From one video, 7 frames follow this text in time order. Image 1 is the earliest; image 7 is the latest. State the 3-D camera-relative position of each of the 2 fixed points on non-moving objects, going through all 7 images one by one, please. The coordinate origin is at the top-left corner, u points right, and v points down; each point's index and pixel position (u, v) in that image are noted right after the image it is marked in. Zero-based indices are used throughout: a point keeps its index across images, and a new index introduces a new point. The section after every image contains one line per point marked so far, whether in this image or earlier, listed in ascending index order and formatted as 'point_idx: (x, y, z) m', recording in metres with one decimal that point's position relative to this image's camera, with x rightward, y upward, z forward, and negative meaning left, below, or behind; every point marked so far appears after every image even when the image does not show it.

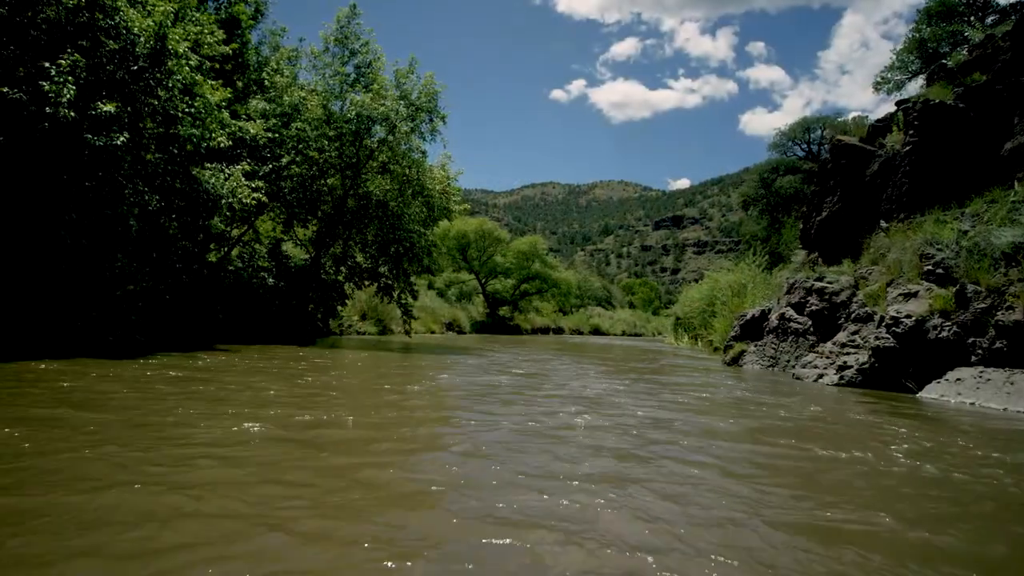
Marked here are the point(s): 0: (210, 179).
0: (-6.8, +2.5, +12.6) m
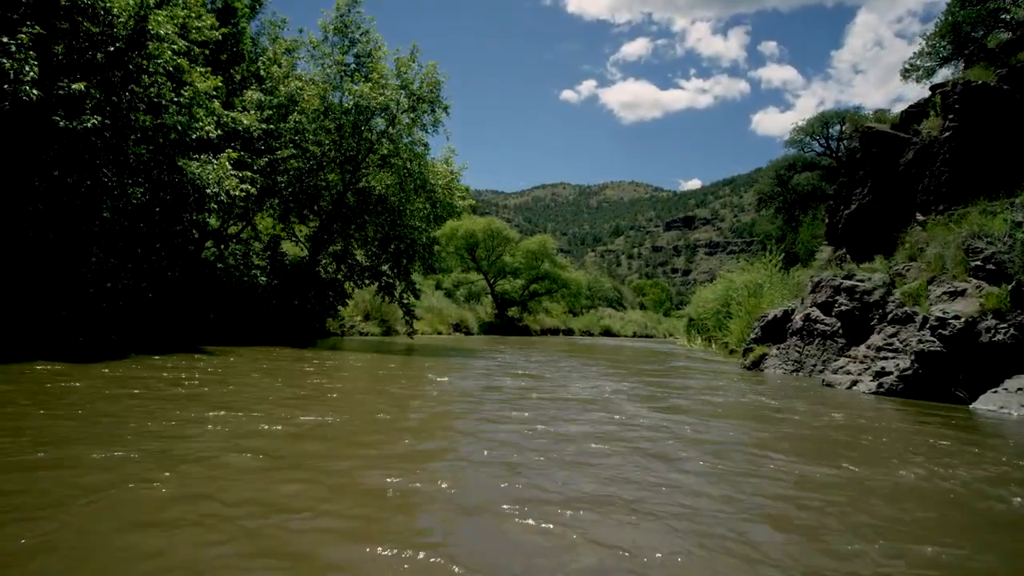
0: (-6.7, +2.5, +11.9) m
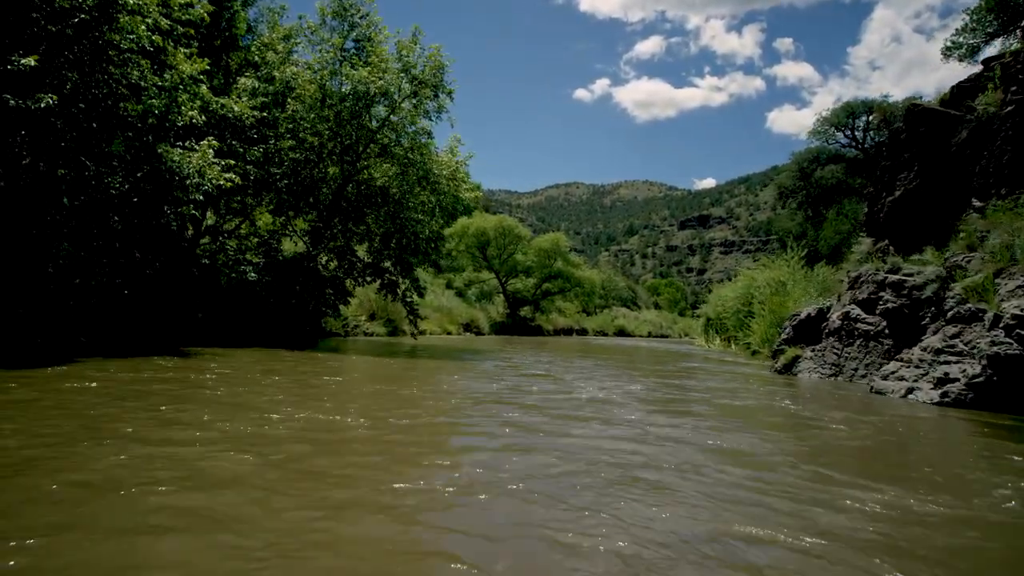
0: (-6.6, +2.6, +11.1) m
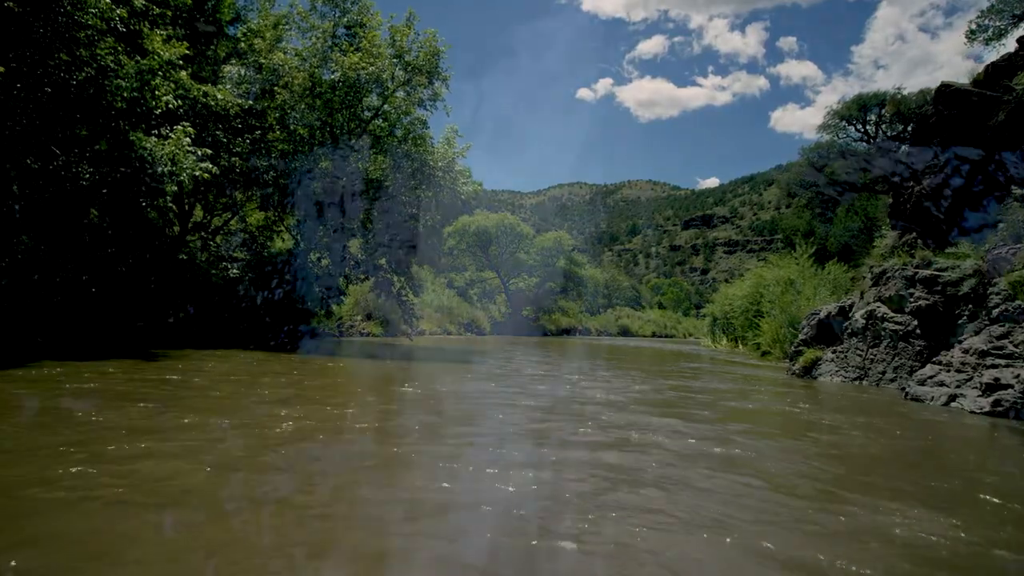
0: (-6.6, +2.6, +10.3) m
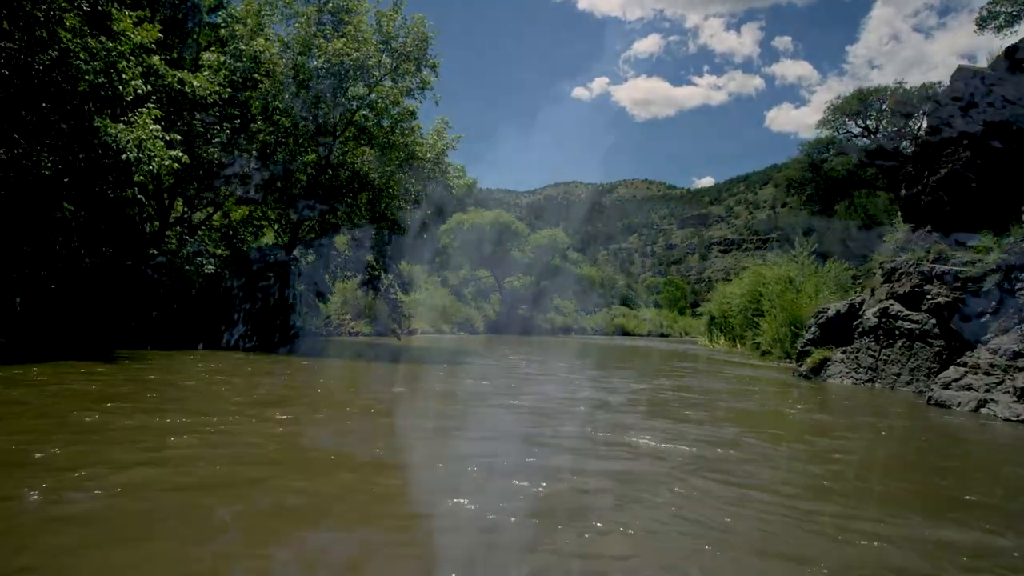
0: (-6.8, +2.7, +9.7) m
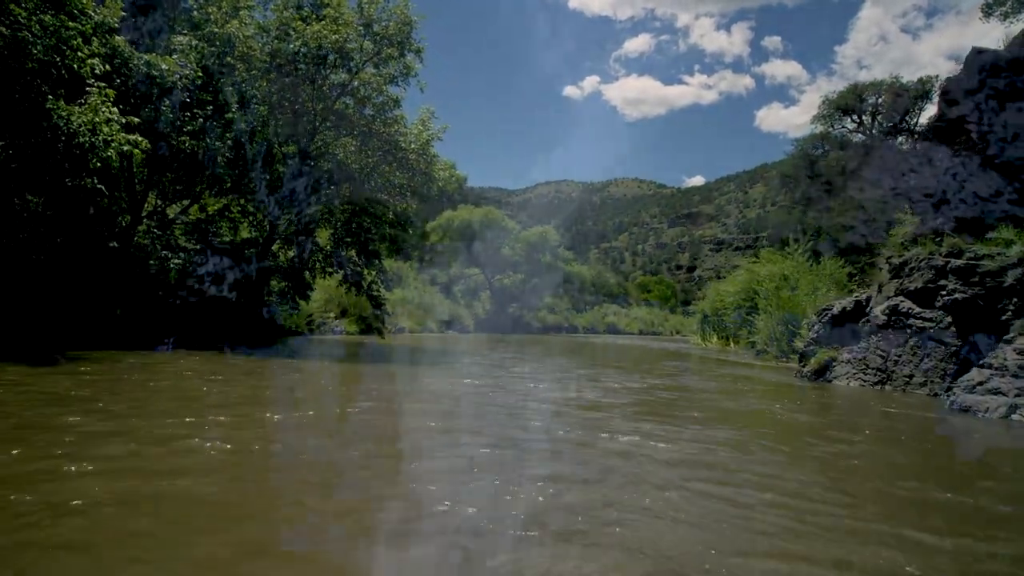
0: (-7.0, +2.7, +8.9) m
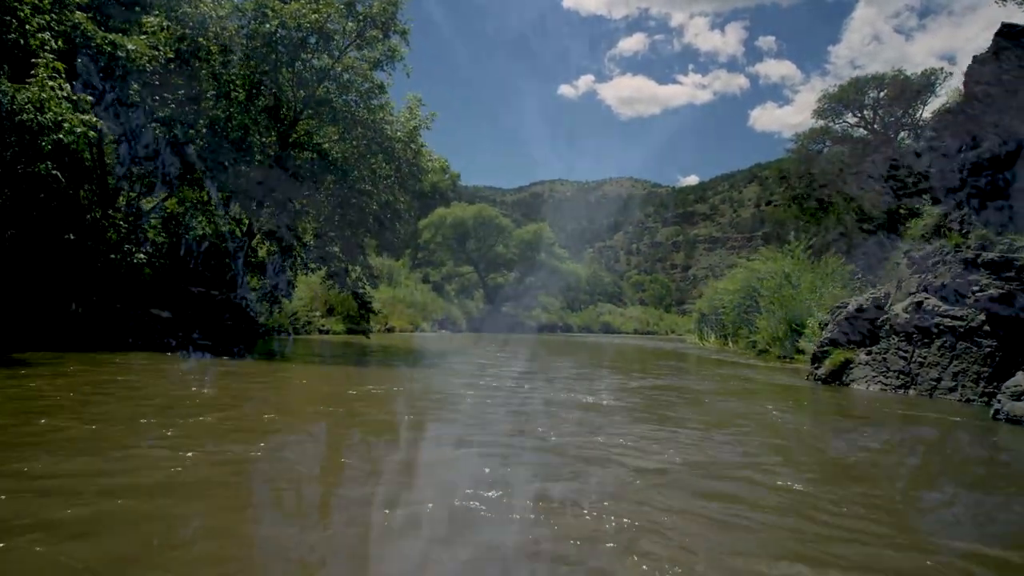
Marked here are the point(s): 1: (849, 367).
0: (-7.1, +2.8, +8.1) m
1: (+5.2, -1.2, +8.7) m
